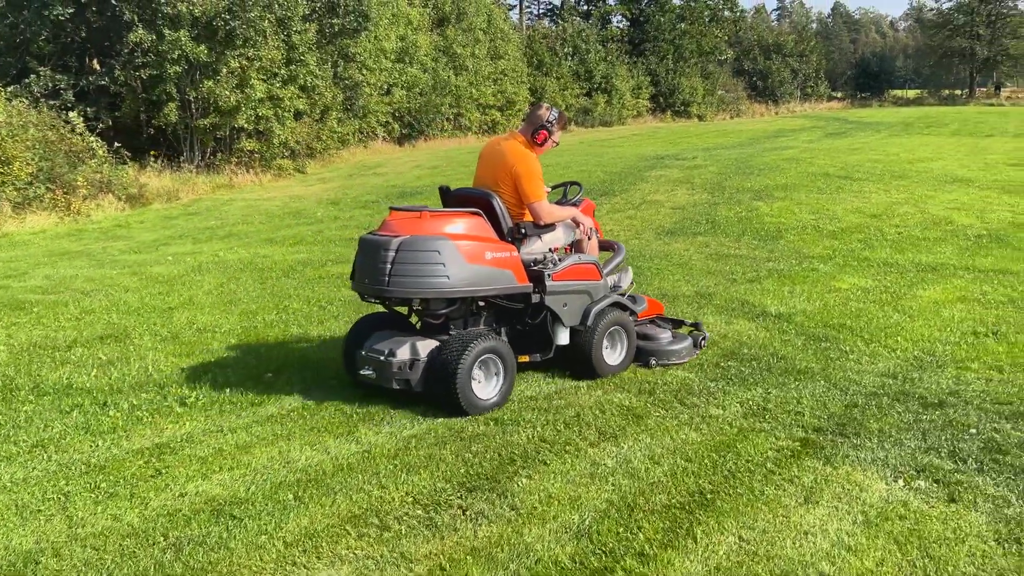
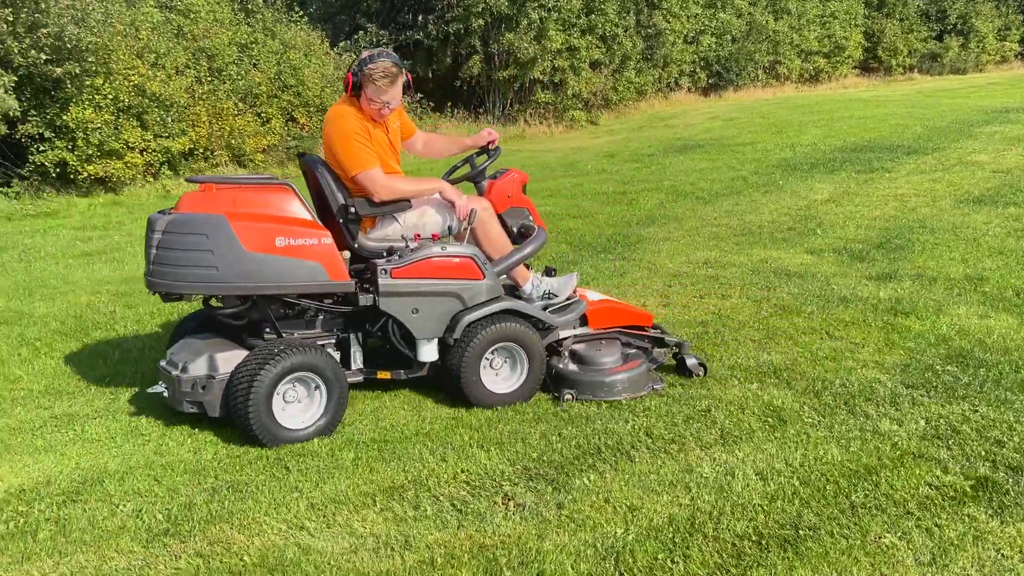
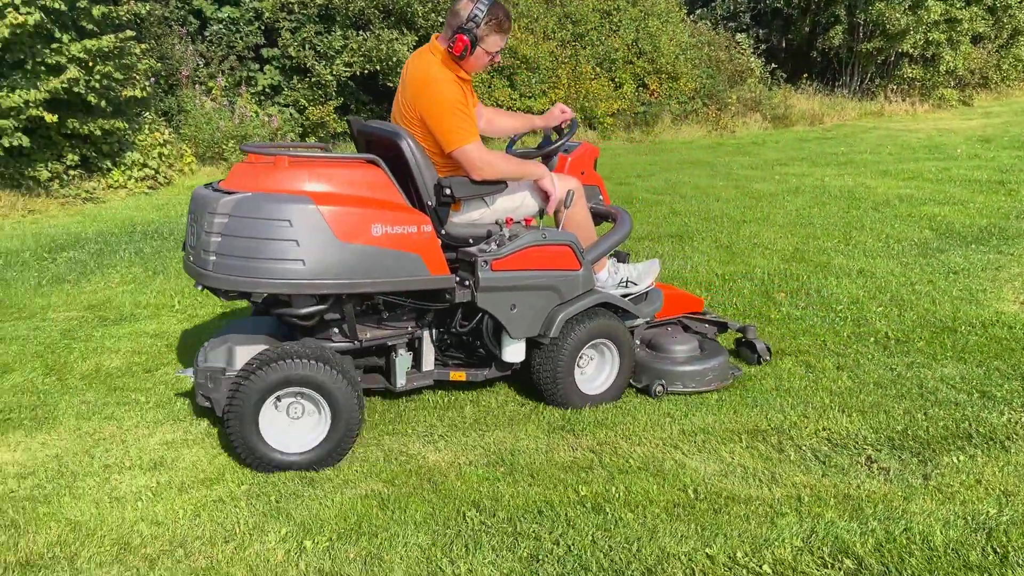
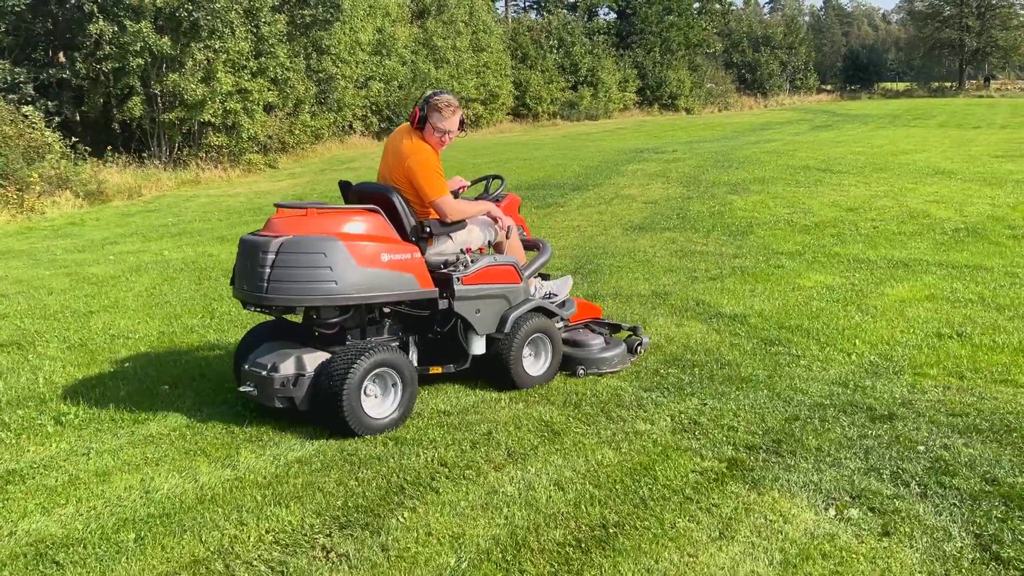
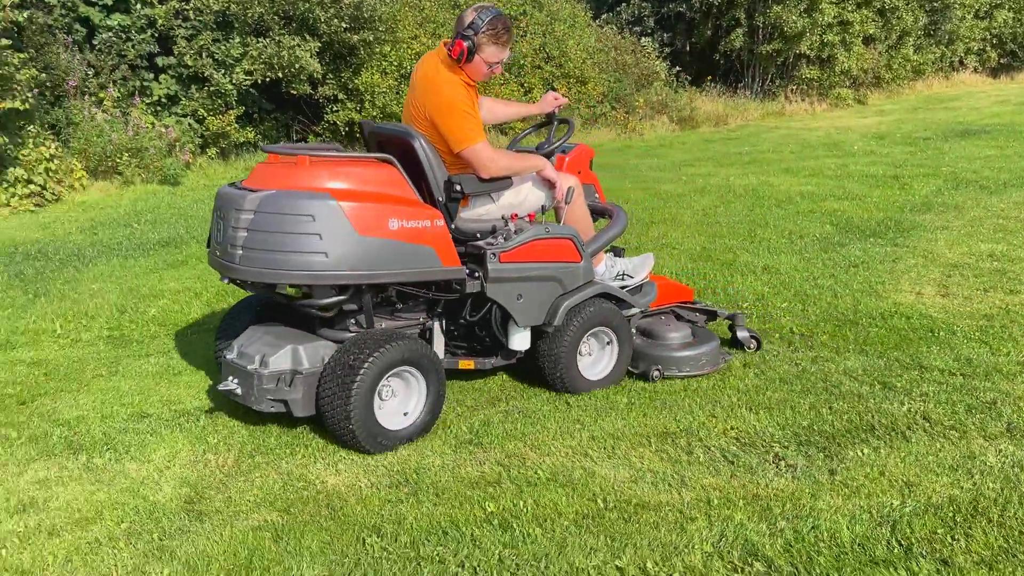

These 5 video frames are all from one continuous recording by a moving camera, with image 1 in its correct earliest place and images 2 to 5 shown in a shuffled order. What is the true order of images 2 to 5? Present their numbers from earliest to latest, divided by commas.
4, 2, 5, 3
